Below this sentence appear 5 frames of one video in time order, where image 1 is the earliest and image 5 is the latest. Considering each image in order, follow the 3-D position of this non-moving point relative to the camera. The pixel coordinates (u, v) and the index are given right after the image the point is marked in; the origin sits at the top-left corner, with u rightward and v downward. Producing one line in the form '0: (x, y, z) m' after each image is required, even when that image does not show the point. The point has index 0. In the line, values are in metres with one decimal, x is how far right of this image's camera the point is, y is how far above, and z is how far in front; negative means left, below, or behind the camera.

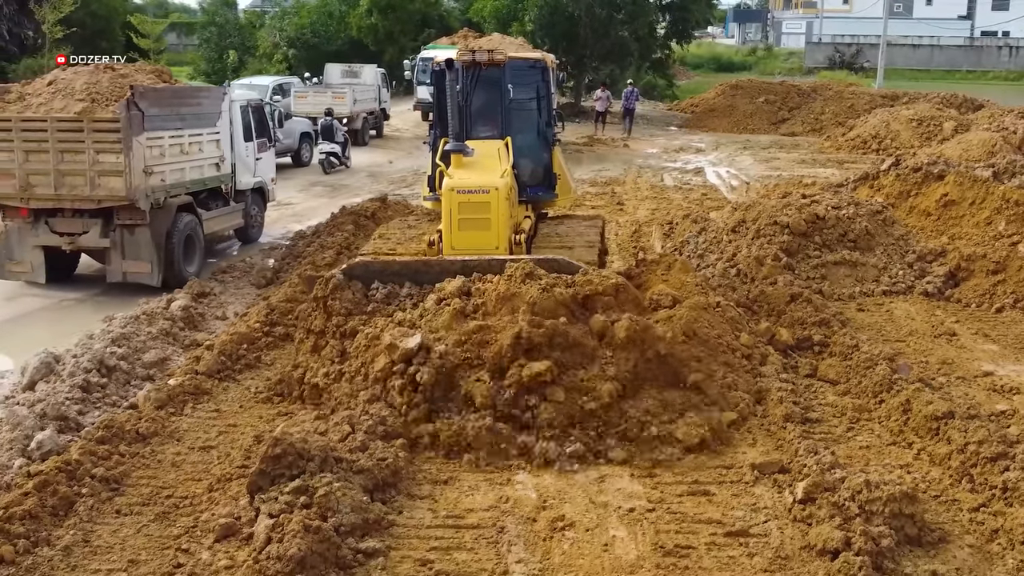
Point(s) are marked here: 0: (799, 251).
0: (+3.0, +0.4, +9.4) m
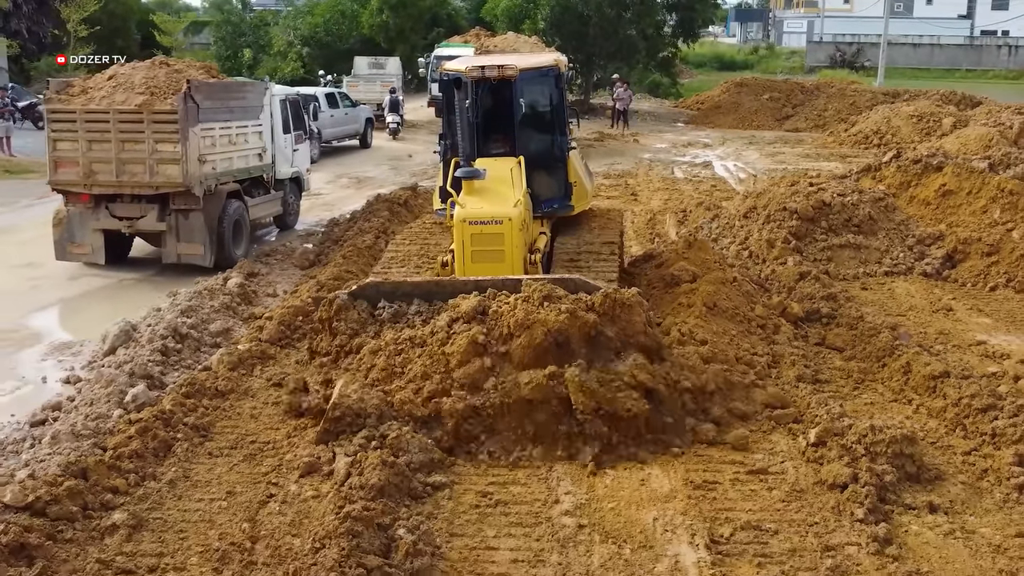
0: (+3.3, +0.6, +10.1) m
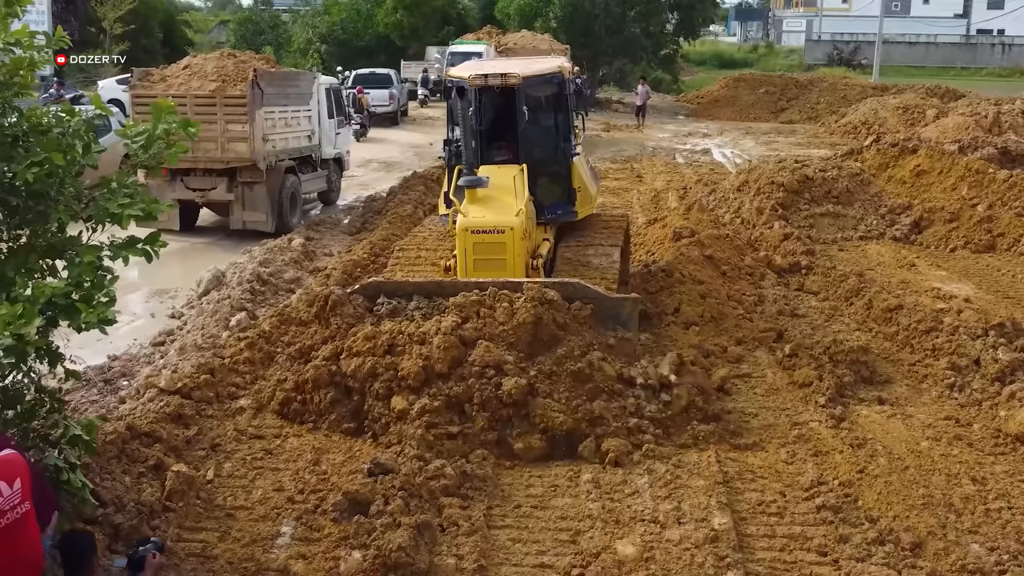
0: (+3.5, +1.0, +11.5) m
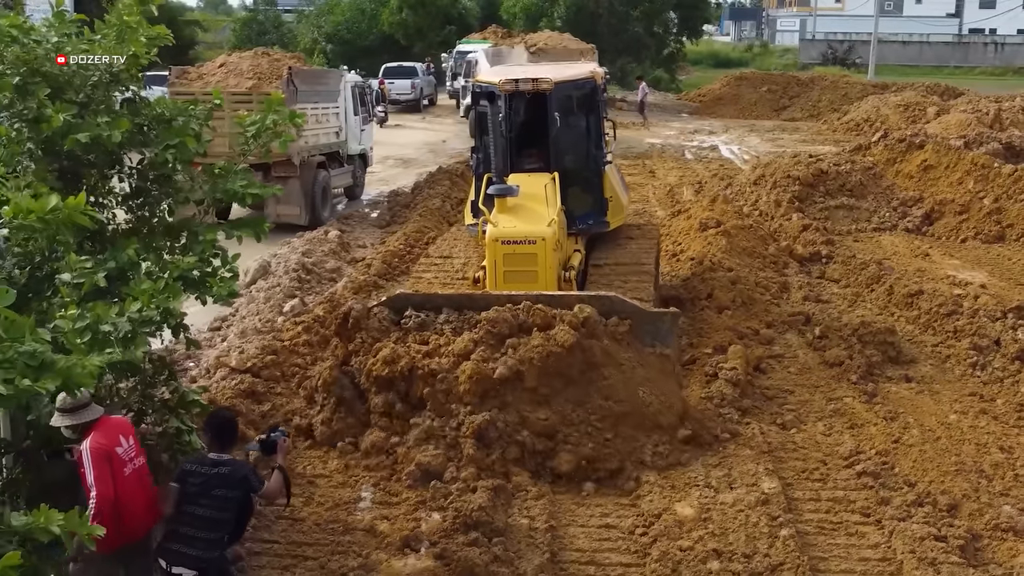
0: (+3.9, +1.2, +11.9) m
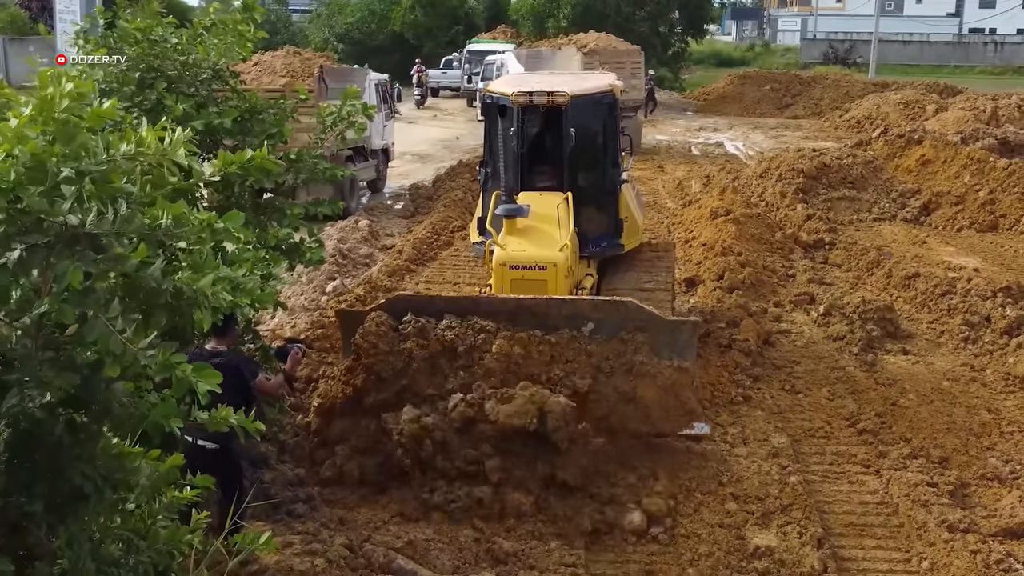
0: (+4.1, +1.4, +12.5) m
